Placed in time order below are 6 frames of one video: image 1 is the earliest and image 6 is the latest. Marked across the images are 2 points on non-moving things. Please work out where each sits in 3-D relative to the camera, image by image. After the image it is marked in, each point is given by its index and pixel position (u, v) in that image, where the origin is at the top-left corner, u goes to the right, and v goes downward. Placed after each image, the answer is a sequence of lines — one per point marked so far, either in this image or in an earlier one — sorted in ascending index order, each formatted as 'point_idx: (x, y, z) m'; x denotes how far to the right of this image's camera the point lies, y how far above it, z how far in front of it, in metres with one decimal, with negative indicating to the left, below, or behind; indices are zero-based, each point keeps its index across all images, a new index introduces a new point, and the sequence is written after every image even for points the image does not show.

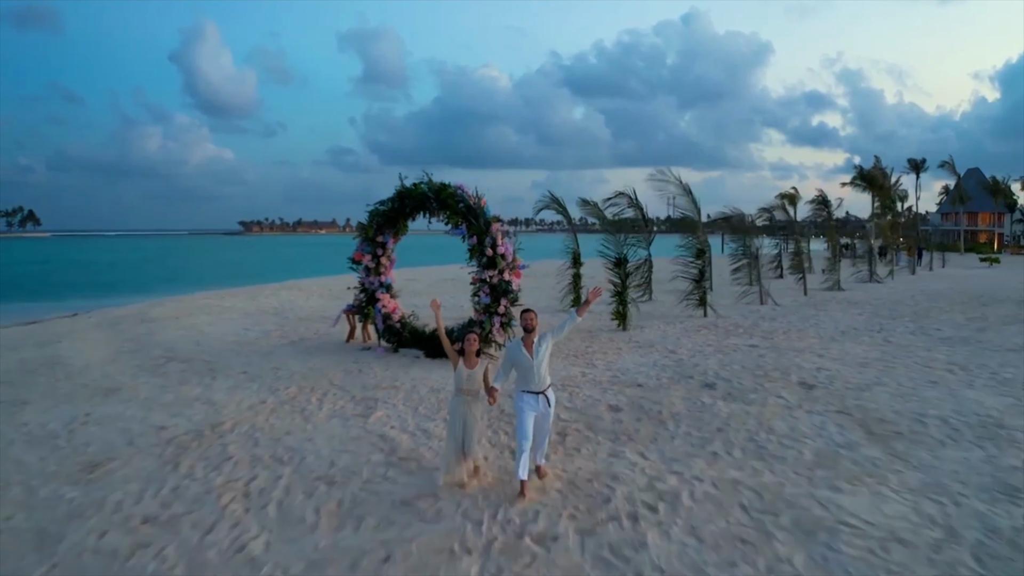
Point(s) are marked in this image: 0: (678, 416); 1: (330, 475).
0: (+1.0, -0.8, +5.3) m
1: (-0.9, -1.0, +4.6) m
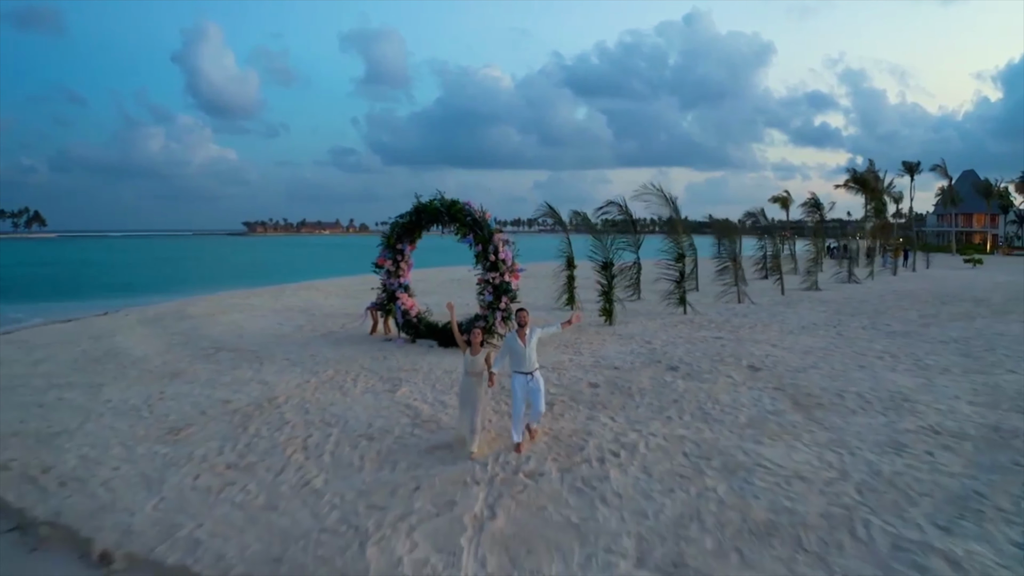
0: (+1.0, -0.8, +6.6) m
1: (-1.0, -1.0, +5.9) m
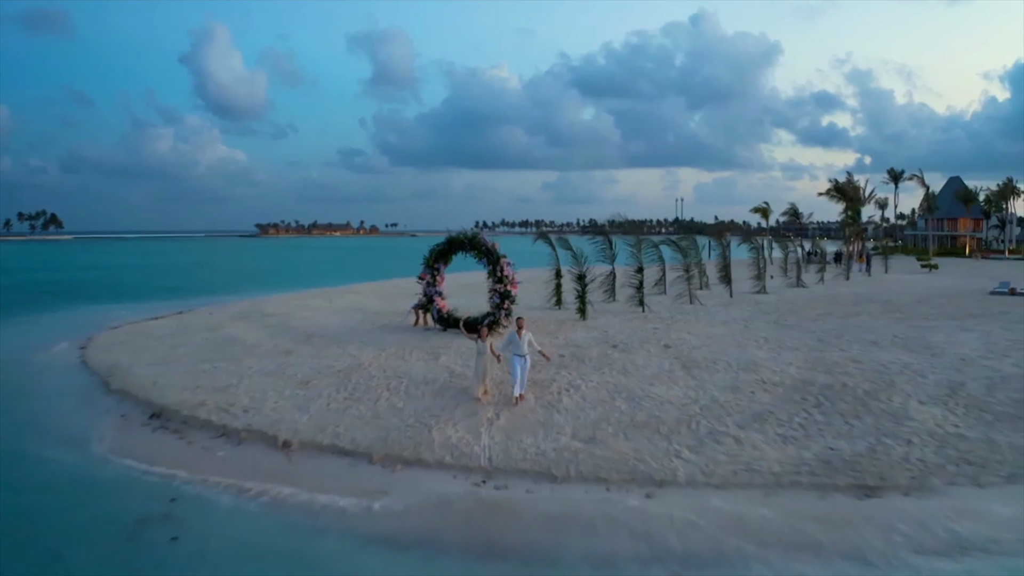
0: (+1.0, -0.9, +10.7) m
1: (-1.0, -1.1, +10.0) m
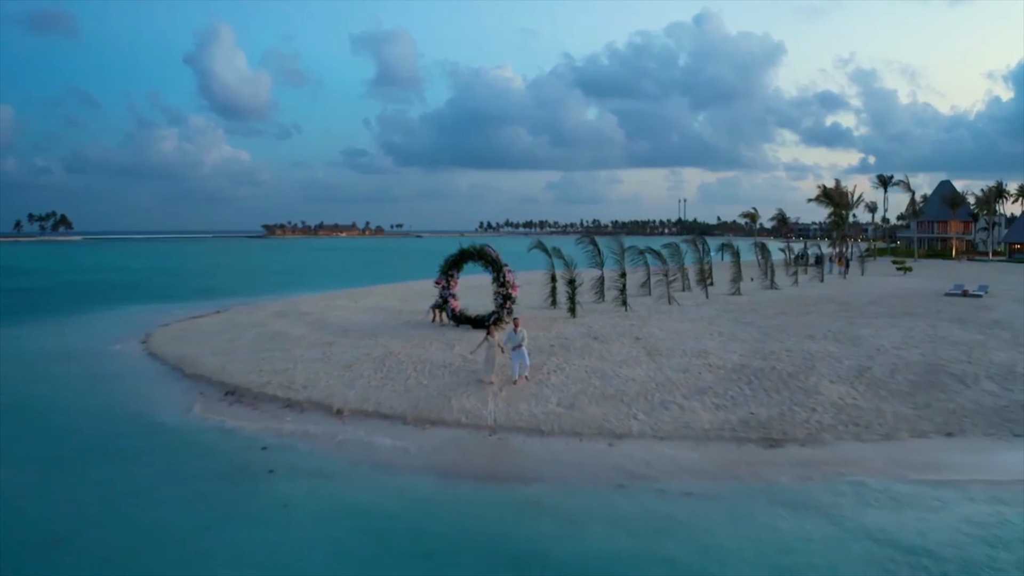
0: (+1.0, -1.0, +13.5) m
1: (-1.0, -1.2, +12.8) m
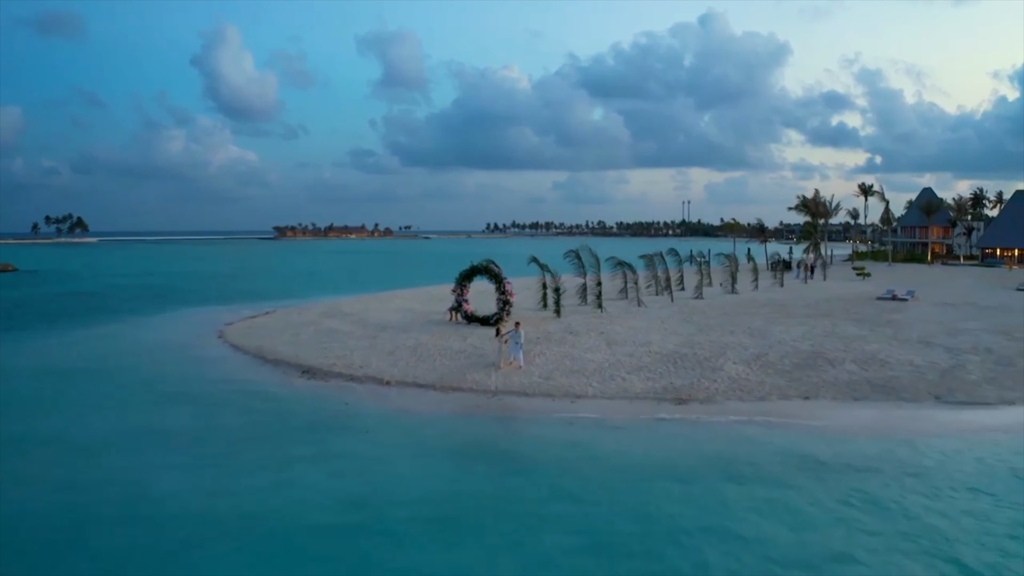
0: (+0.9, -1.1, +18.7) m
1: (-1.1, -1.4, +18.0) m
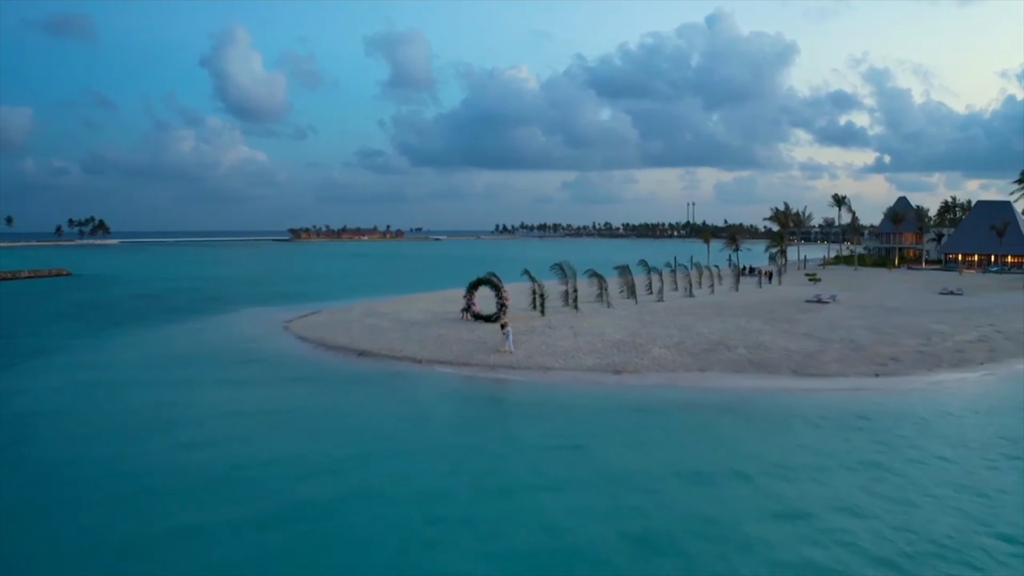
0: (+0.7, -1.4, +26.4) m
1: (-1.2, -1.6, +25.8) m
